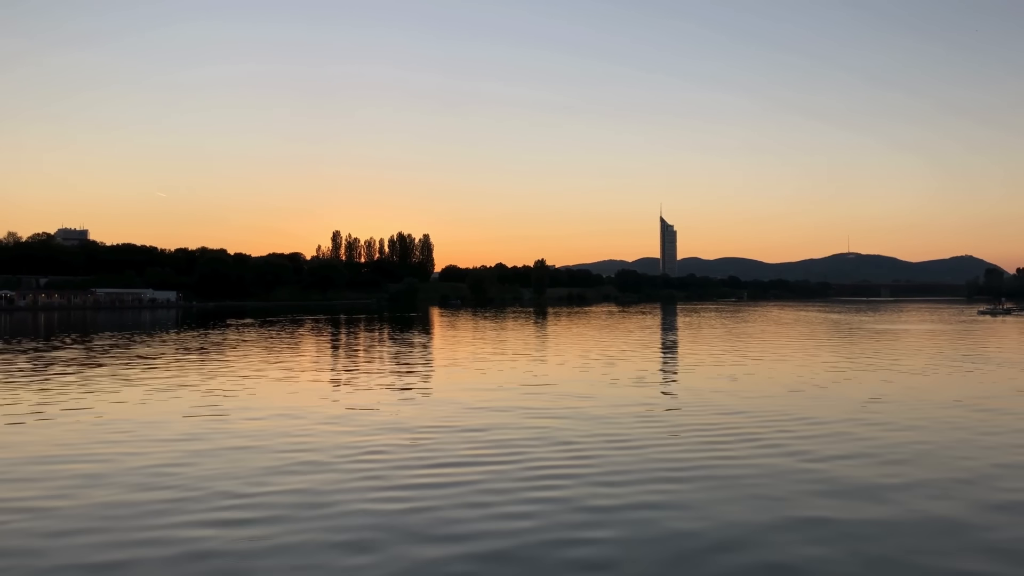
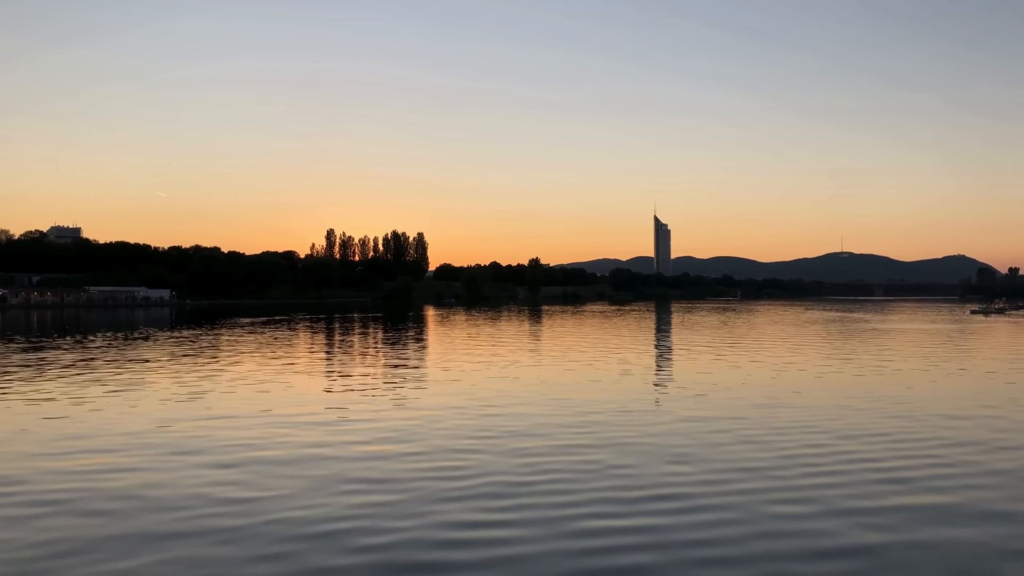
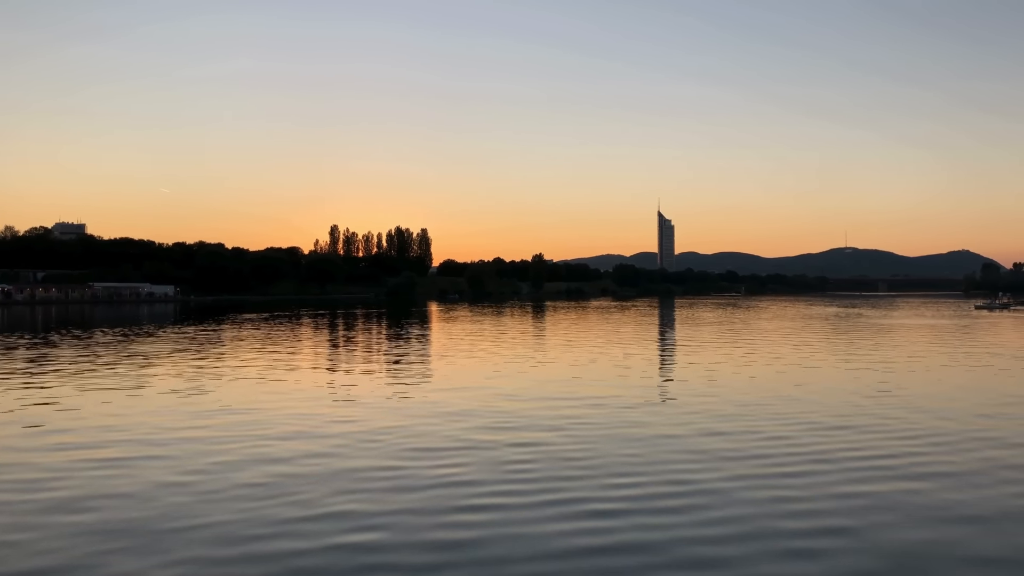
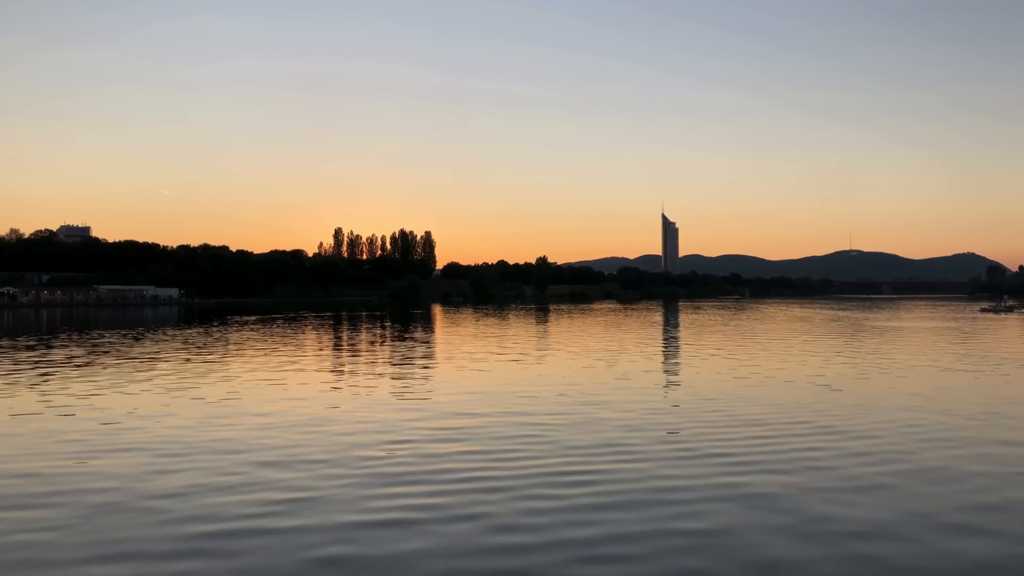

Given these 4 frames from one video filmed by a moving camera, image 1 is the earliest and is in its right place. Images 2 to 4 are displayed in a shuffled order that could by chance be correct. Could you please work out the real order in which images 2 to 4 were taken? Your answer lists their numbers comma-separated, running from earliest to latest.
4, 3, 2
